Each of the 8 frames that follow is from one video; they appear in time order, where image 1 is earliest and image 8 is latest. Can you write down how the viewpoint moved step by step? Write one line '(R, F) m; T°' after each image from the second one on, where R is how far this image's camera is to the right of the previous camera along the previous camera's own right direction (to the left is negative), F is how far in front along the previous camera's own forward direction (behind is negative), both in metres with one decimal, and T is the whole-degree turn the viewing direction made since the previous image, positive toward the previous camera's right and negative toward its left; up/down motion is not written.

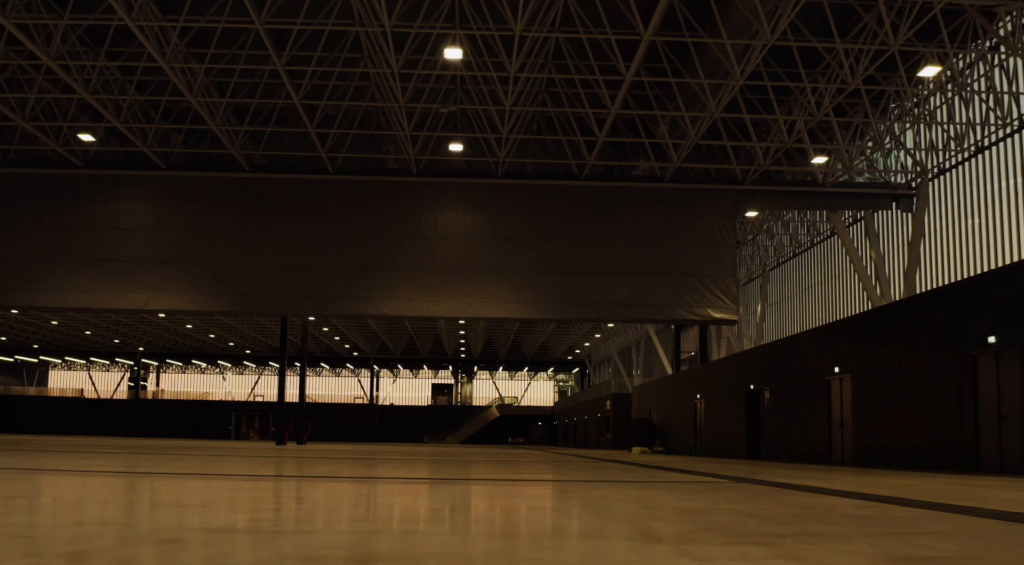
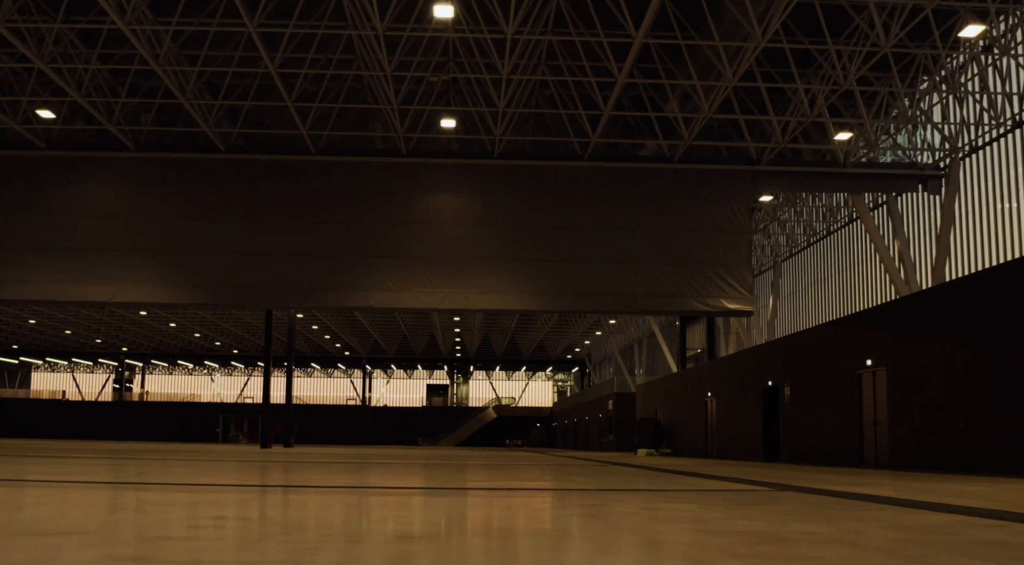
(0.0, +2.5) m; 0°
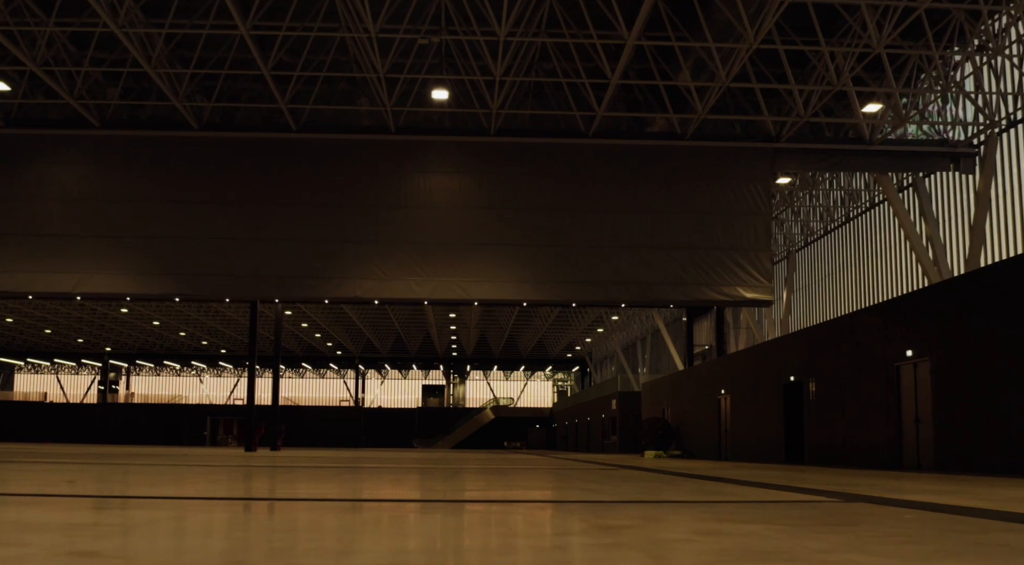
(0.0, +2.5) m; 0°
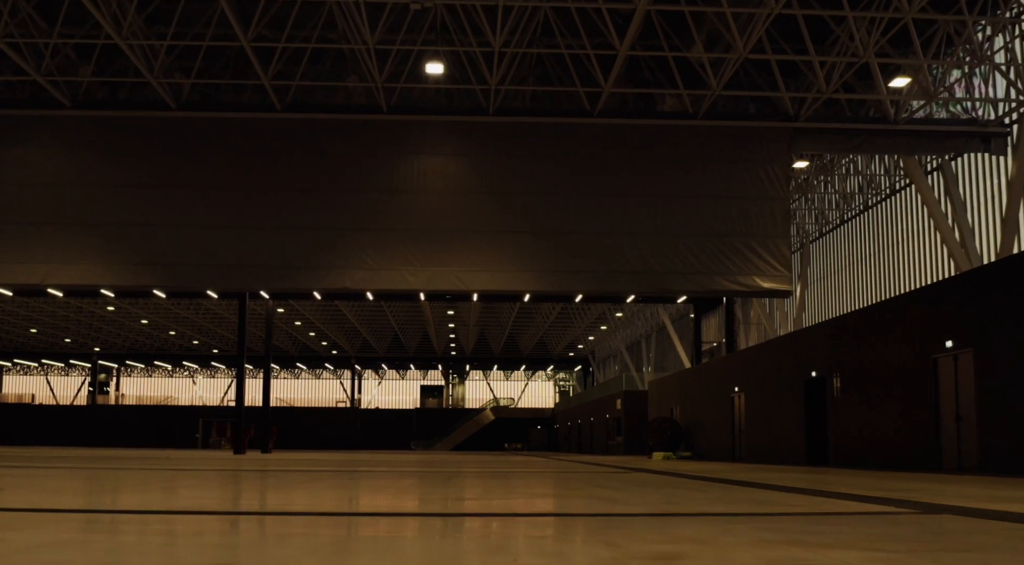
(0.0, +1.9) m; 0°
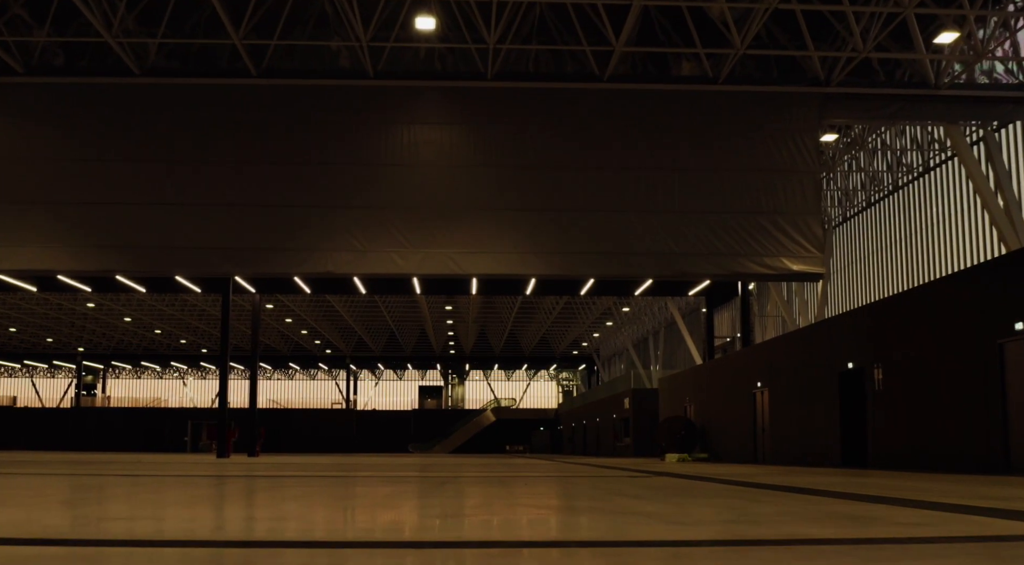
(0.0, +2.6) m; 0°
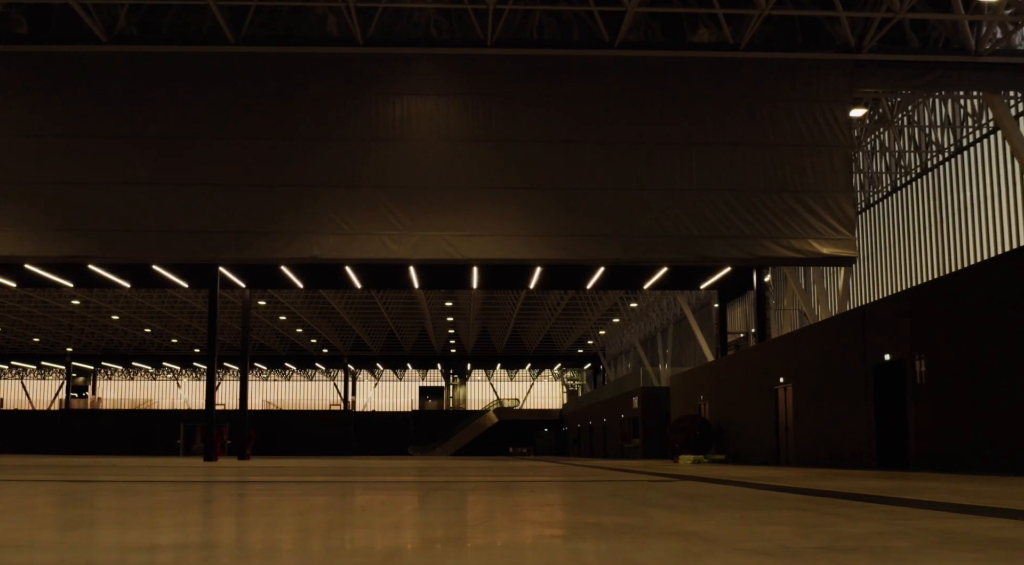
(0.0, +2.0) m; 0°
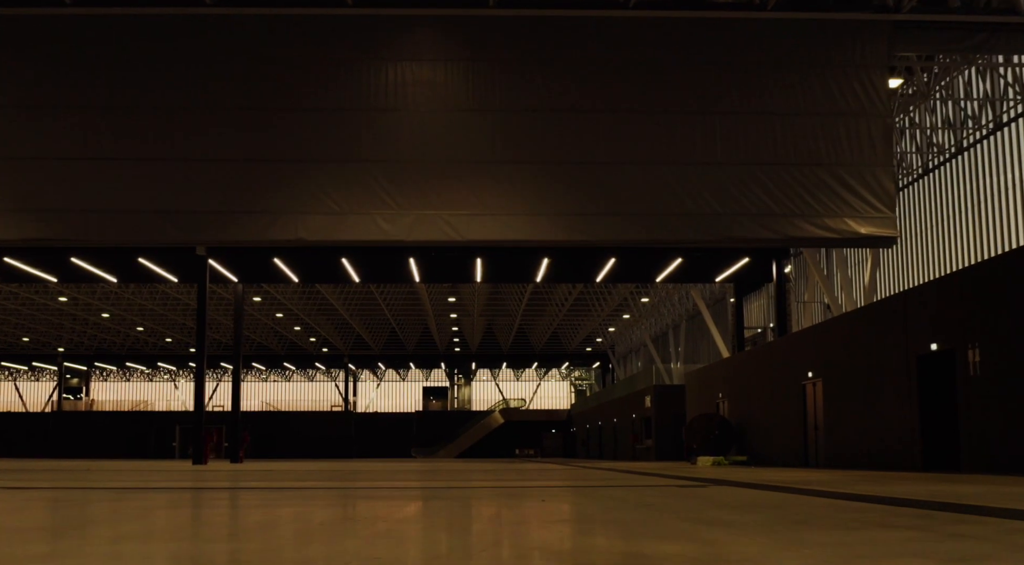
(0.0, +2.0) m; 0°
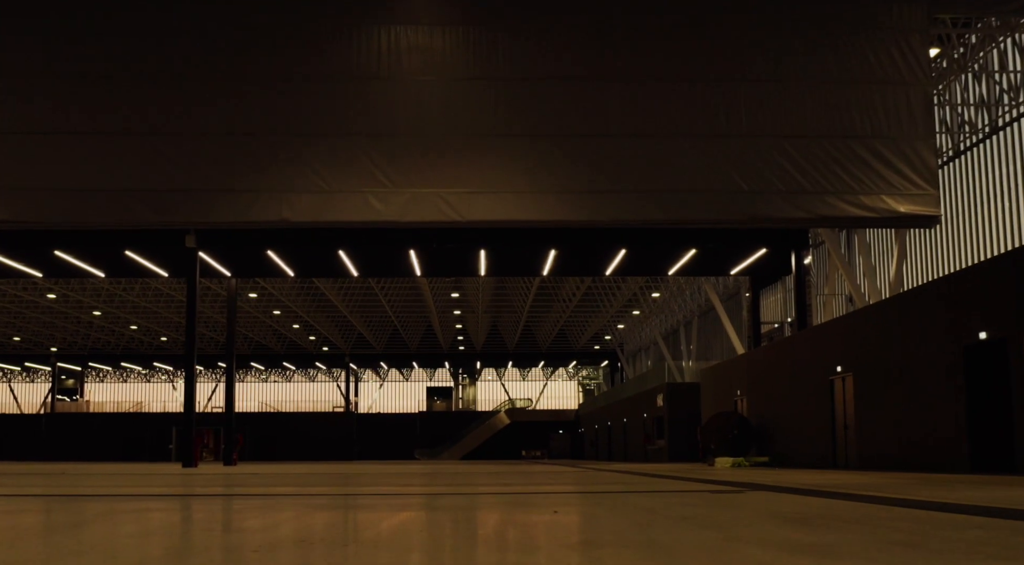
(0.0, +1.7) m; 0°
